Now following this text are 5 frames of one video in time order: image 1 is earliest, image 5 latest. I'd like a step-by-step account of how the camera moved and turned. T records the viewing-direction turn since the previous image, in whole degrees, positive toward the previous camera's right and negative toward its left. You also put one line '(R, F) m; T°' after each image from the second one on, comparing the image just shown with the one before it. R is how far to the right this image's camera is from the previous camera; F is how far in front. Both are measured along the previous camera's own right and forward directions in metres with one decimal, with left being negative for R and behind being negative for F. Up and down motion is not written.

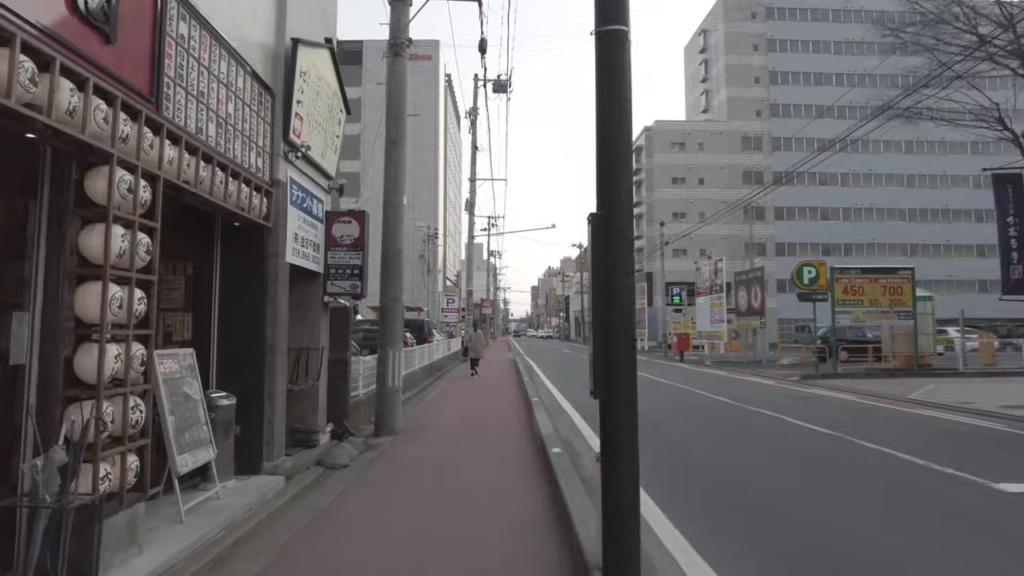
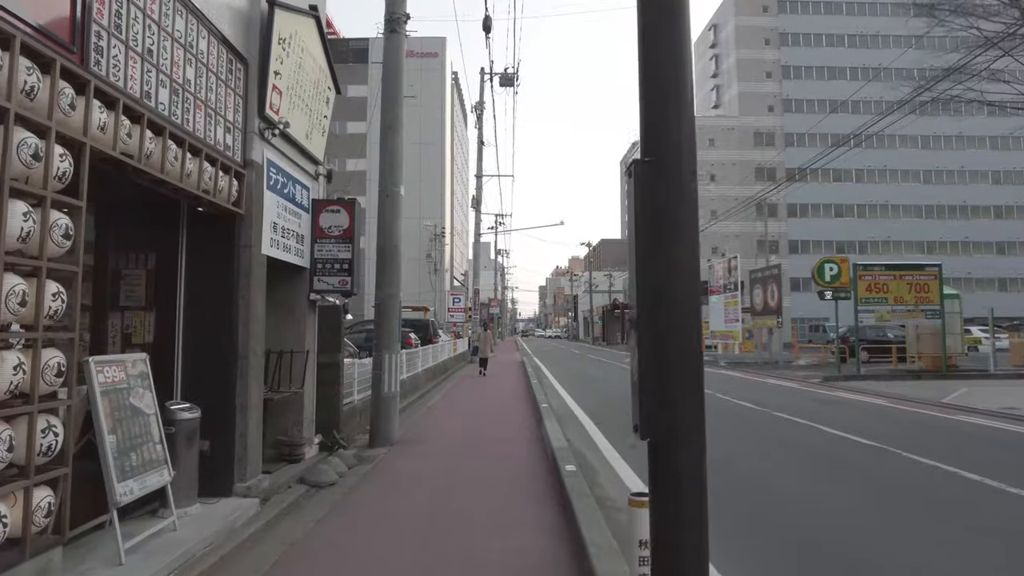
(0.0, +0.8) m; -1°
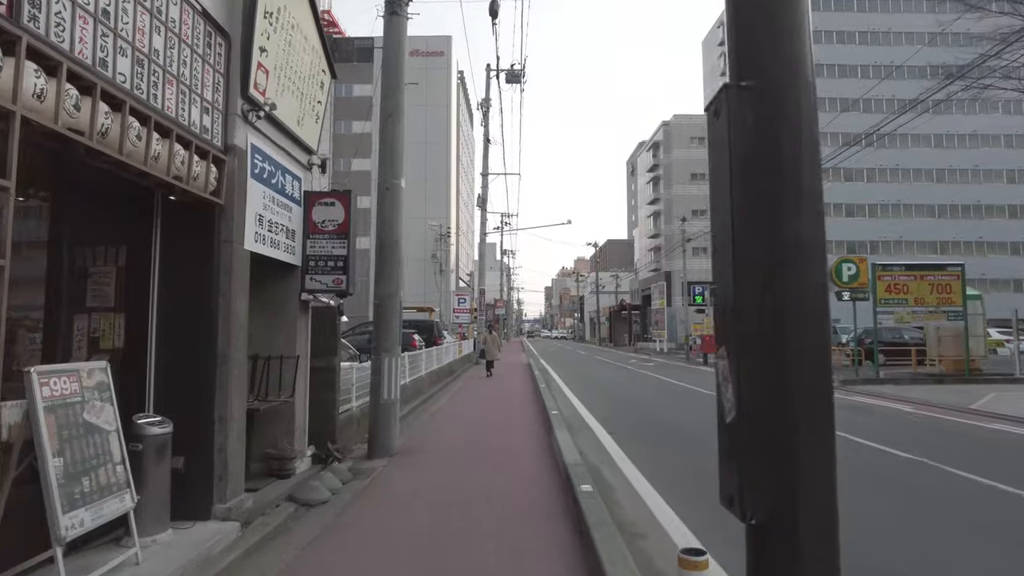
(0.0, +0.6) m; 0°
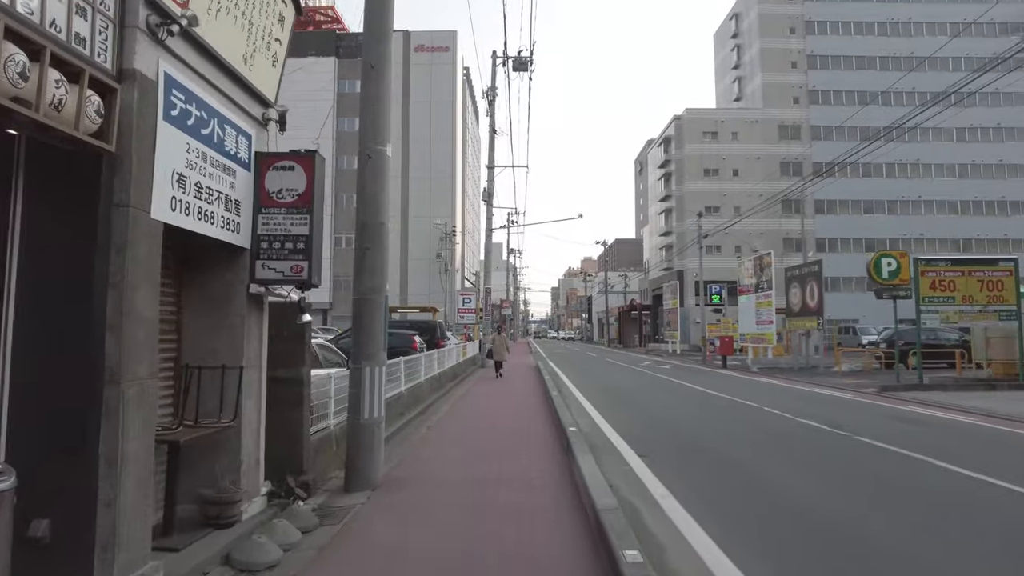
(0.0, +1.5) m; -1°
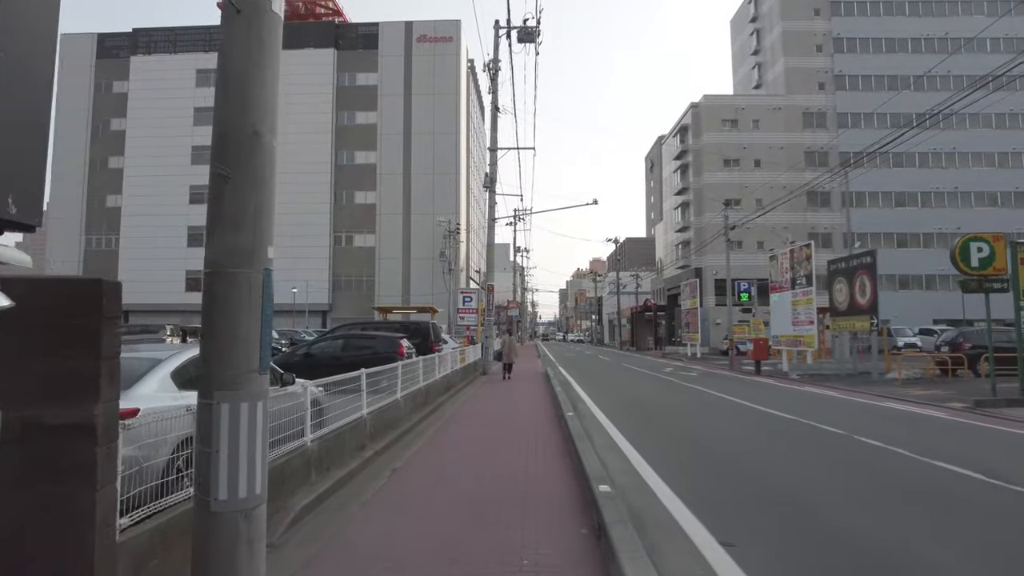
(+0.1, +3.0) m; -1°
